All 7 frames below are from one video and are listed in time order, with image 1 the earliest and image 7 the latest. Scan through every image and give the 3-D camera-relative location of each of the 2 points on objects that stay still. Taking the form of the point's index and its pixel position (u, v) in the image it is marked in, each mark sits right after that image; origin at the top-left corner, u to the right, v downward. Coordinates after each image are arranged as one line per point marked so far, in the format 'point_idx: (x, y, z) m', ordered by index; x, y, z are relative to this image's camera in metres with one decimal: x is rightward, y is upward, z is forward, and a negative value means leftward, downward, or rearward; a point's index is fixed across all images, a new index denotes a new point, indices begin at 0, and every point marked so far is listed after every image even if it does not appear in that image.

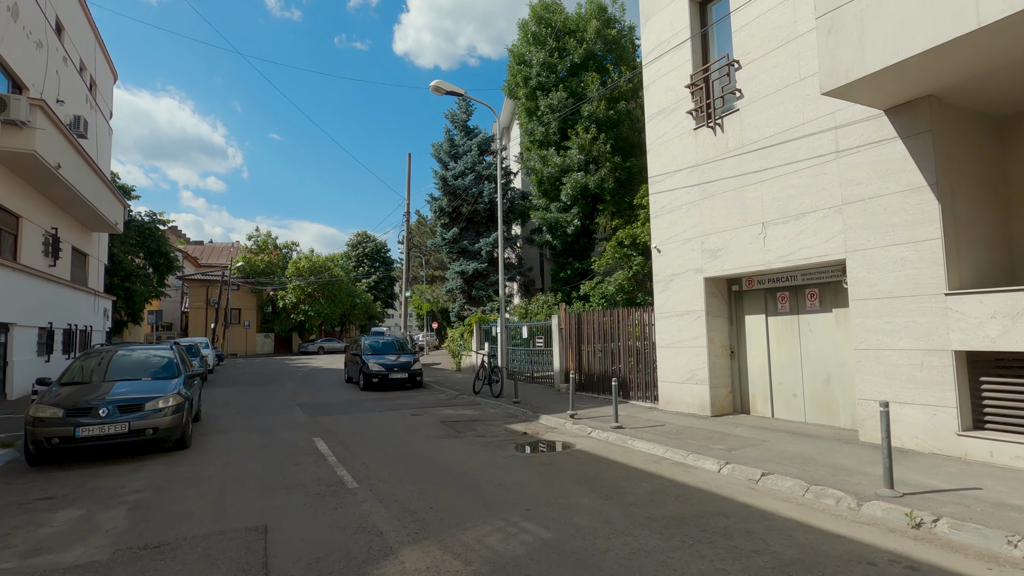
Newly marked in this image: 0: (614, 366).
0: (+2.5, -1.9, +13.0) m
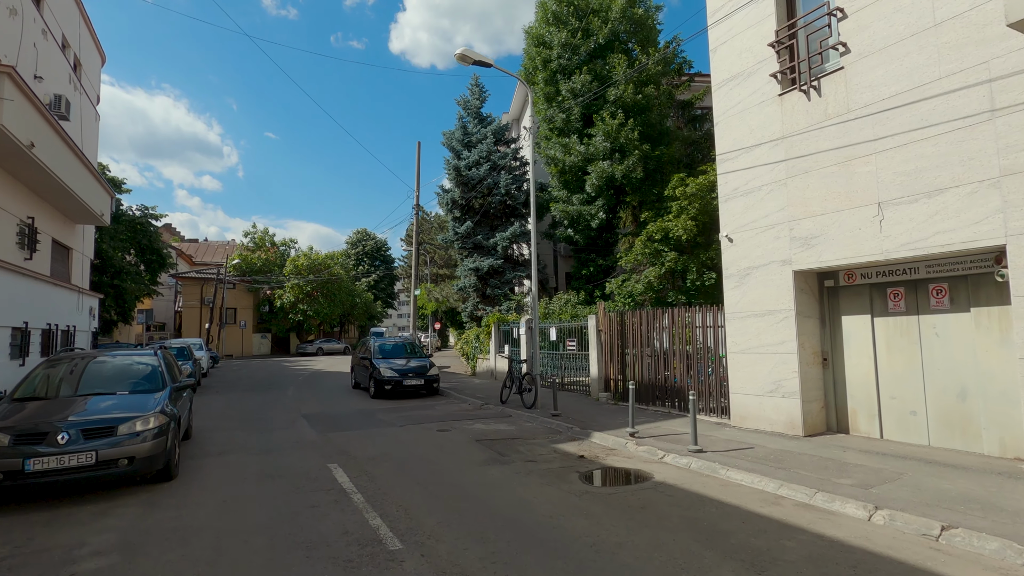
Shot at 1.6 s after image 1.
0: (+3.2, -1.8, +11.4) m
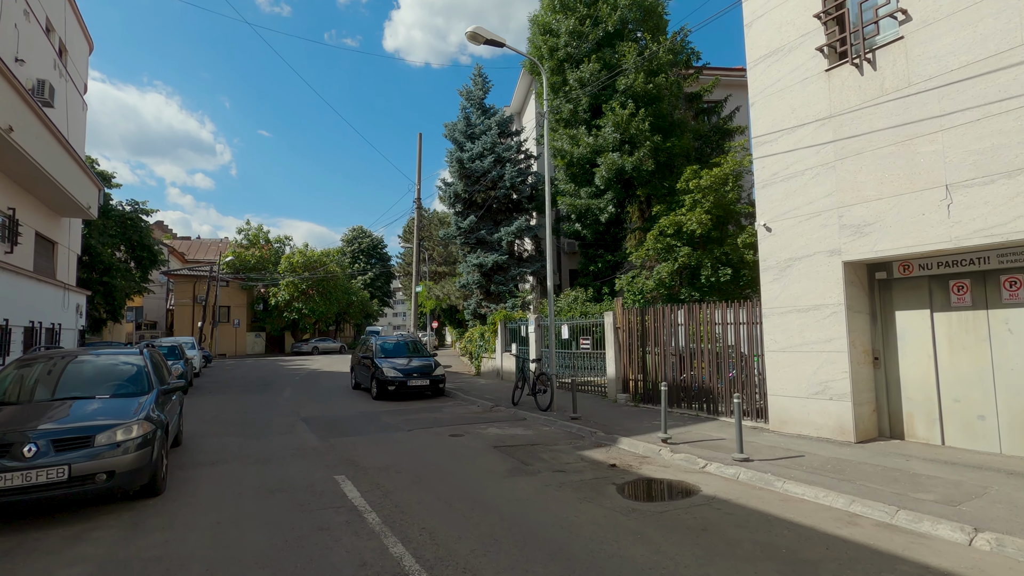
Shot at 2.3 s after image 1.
0: (+3.5, -1.7, +10.7) m
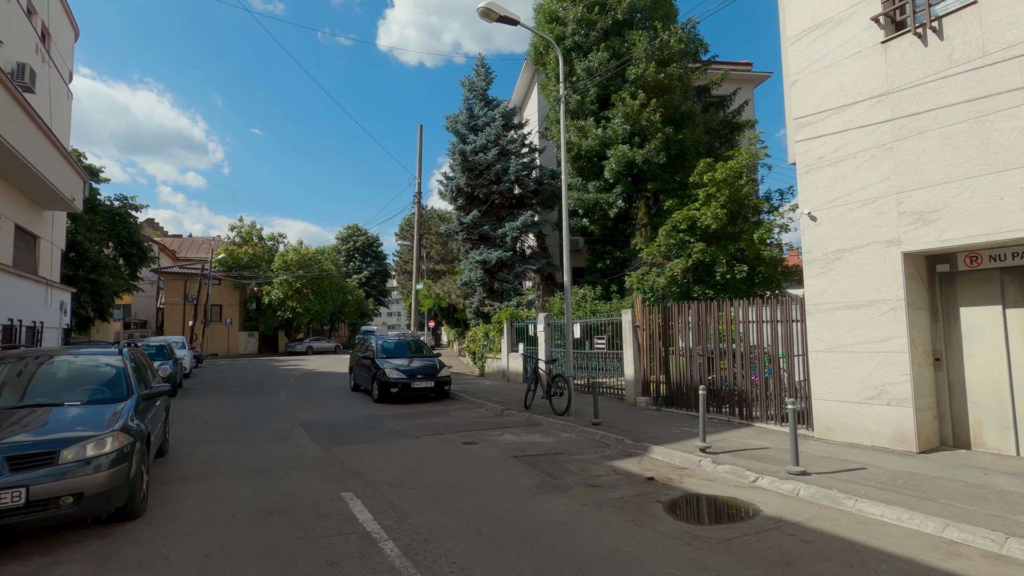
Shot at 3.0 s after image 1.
0: (+3.8, -1.6, +10.0) m
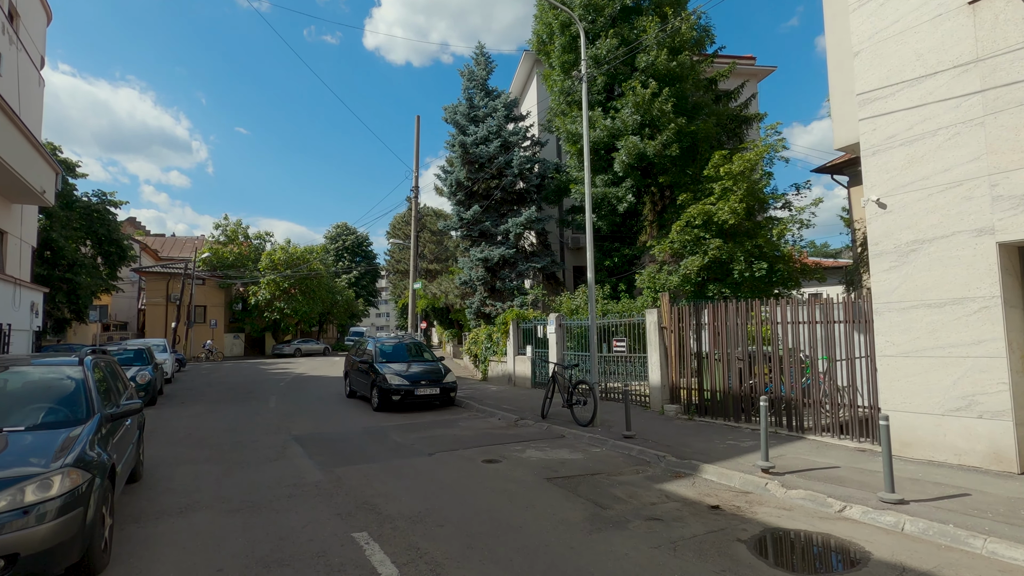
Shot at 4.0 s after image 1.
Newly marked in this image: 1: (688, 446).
0: (+4.1, -1.6, +9.1) m
1: (+2.5, -2.2, +7.8) m
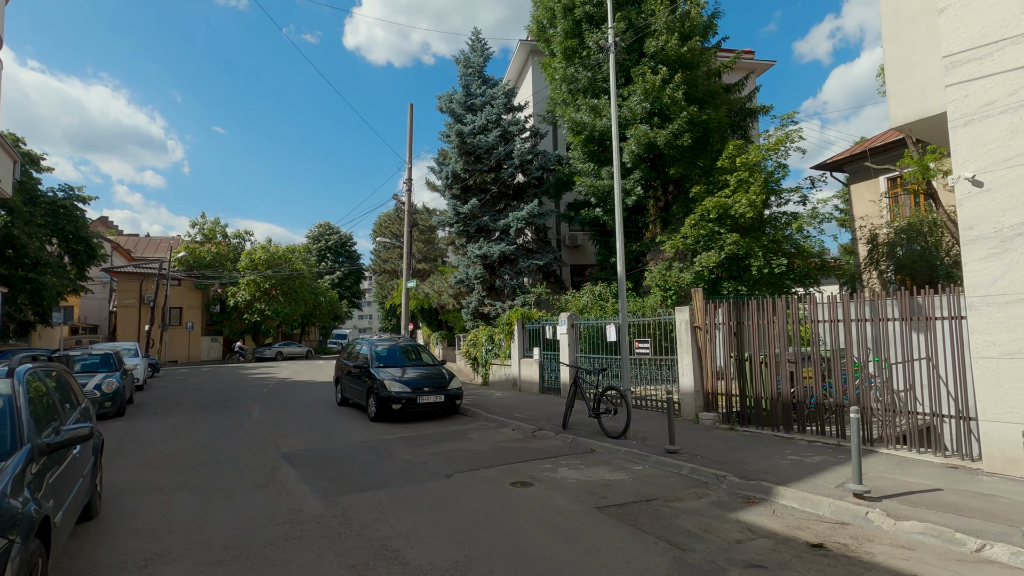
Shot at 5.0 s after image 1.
0: (+4.5, -1.5, +8.1) m
1: (+2.9, -2.2, +6.8) m
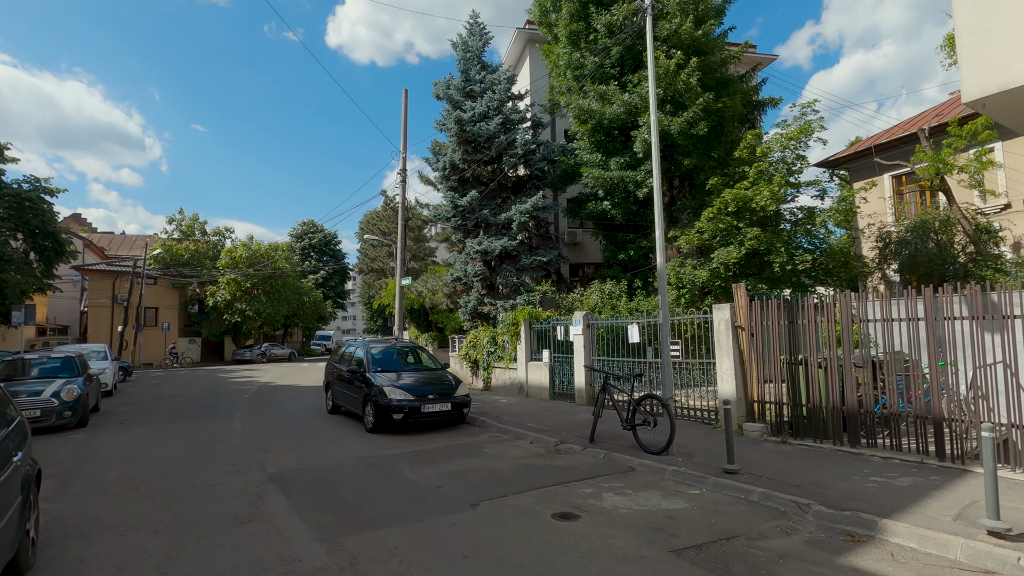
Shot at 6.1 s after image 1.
0: (+4.8, -1.4, +7.1) m
1: (+3.3, -2.1, +5.7) m
